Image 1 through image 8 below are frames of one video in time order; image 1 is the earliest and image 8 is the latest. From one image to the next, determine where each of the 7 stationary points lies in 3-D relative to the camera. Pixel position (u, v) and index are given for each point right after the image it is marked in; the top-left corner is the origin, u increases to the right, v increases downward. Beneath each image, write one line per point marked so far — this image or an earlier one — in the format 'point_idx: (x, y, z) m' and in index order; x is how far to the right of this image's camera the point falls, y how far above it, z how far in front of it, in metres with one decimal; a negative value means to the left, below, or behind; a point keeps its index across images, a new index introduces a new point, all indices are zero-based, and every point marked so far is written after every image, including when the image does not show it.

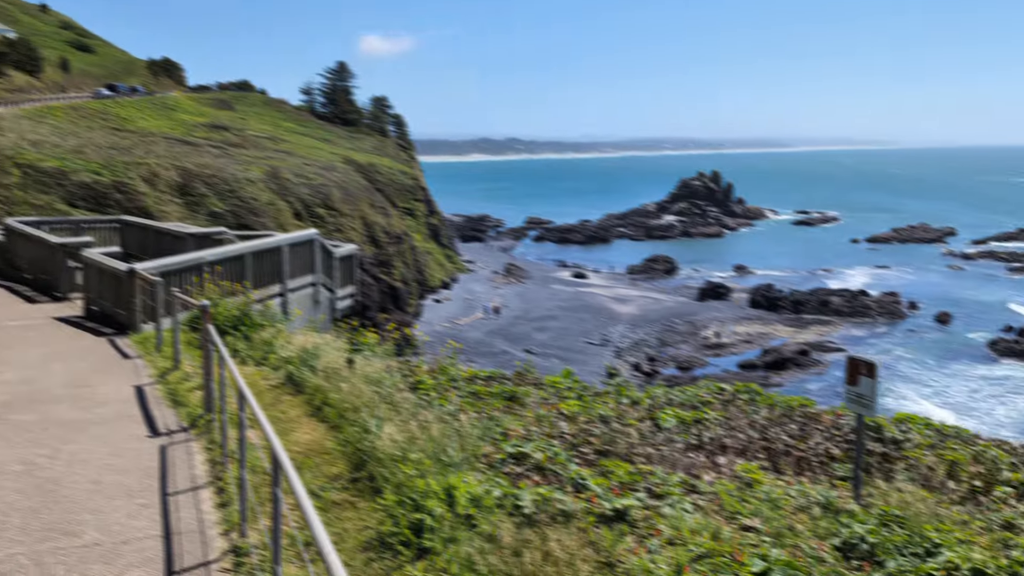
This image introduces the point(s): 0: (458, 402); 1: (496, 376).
0: (-0.3, -0.5, +4.4) m
1: (-0.1, -0.5, +5.6) m
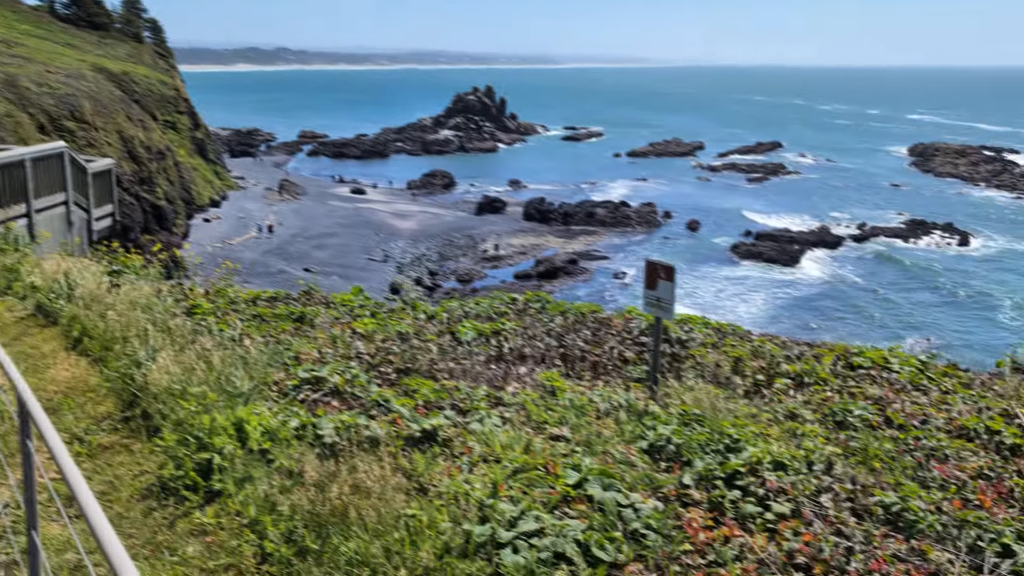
0: (-1.2, -0.2, +4.1) m
1: (-1.3, 0.0, +5.3) m
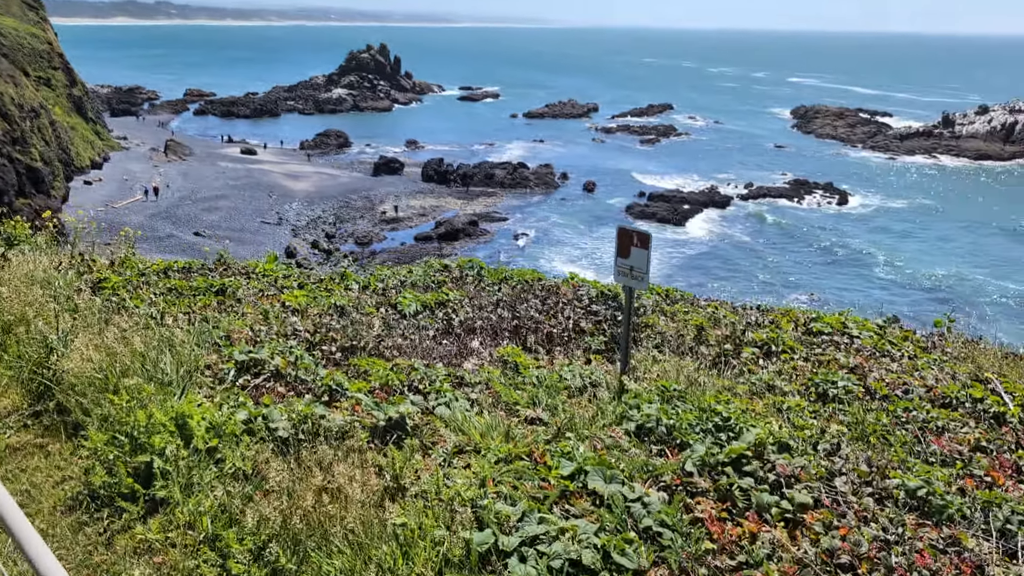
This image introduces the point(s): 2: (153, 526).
0: (-1.4, -0.1, +3.7) m
1: (-1.7, +0.1, +4.8) m
2: (-0.7, -0.5, +1.8) m
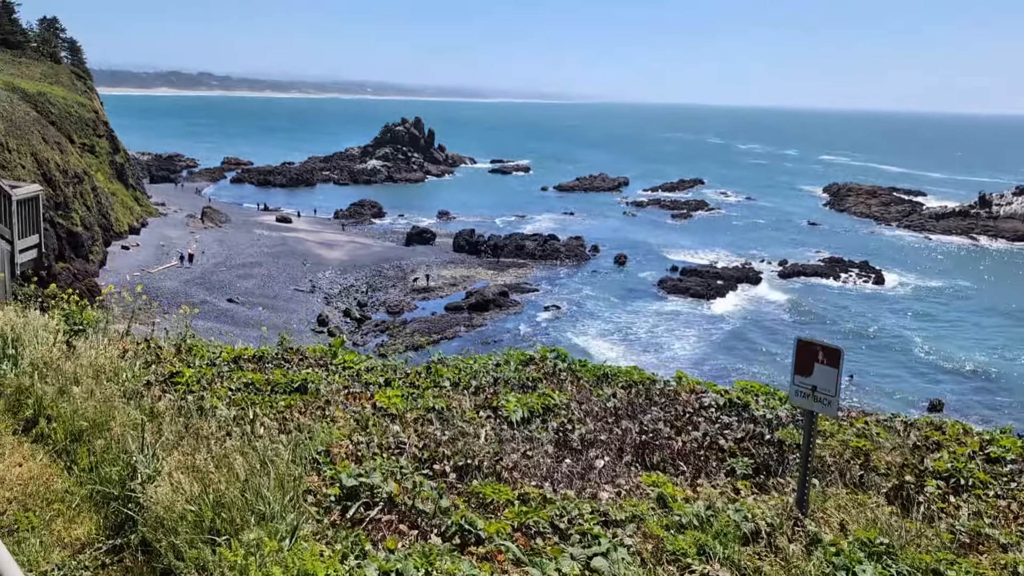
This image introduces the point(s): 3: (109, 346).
0: (-1.0, -0.4, +3.3) m
1: (-1.2, -0.3, +4.5) m
2: (-0.3, -0.7, +1.4) m
3: (-1.8, -0.2, +4.0) m
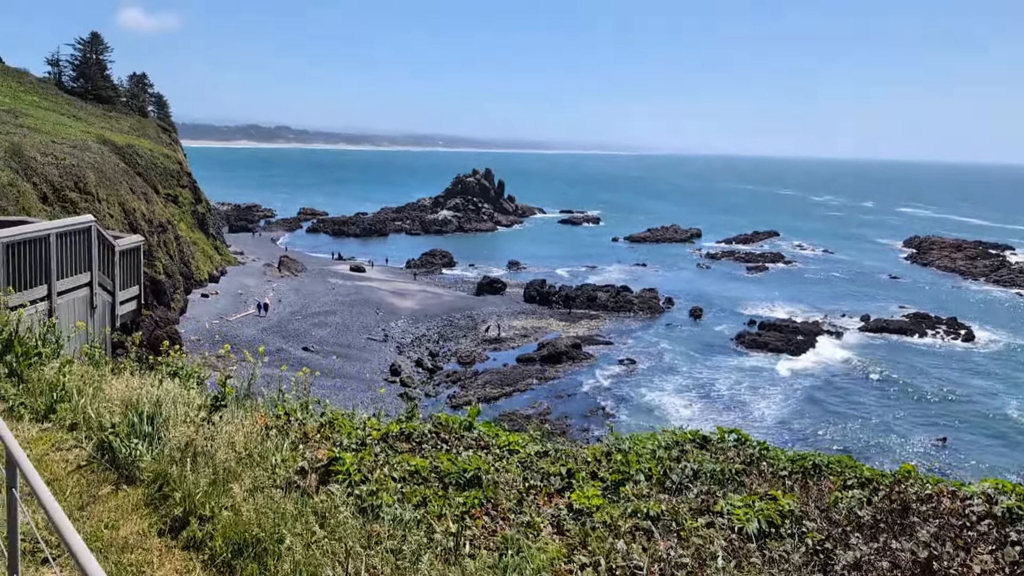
0: (-0.3, -0.6, +2.8) m
1: (-0.4, -0.6, +4.0) m
2: (+0.2, -0.8, +0.8) m
3: (-1.0, -0.5, +3.5) m
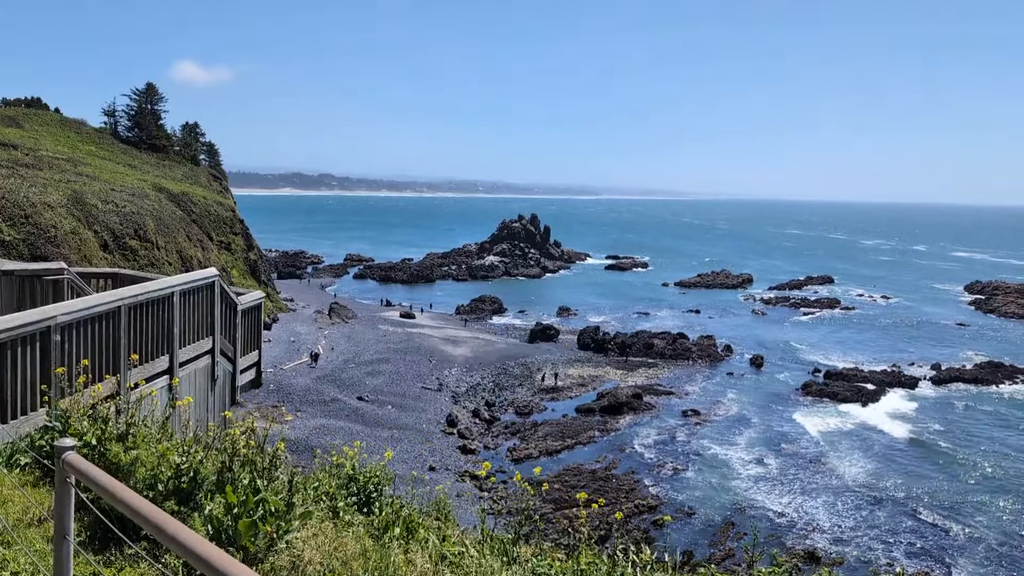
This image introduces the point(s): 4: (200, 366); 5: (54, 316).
0: (+1.2, -0.9, +1.0) m
1: (+1.1, -0.9, +2.2) m
2: (+1.6, -1.0, -1.0) m
3: (+0.5, -0.8, +1.7) m
4: (-2.5, -0.6, +7.4) m
5: (-2.6, -0.2, +5.1) m
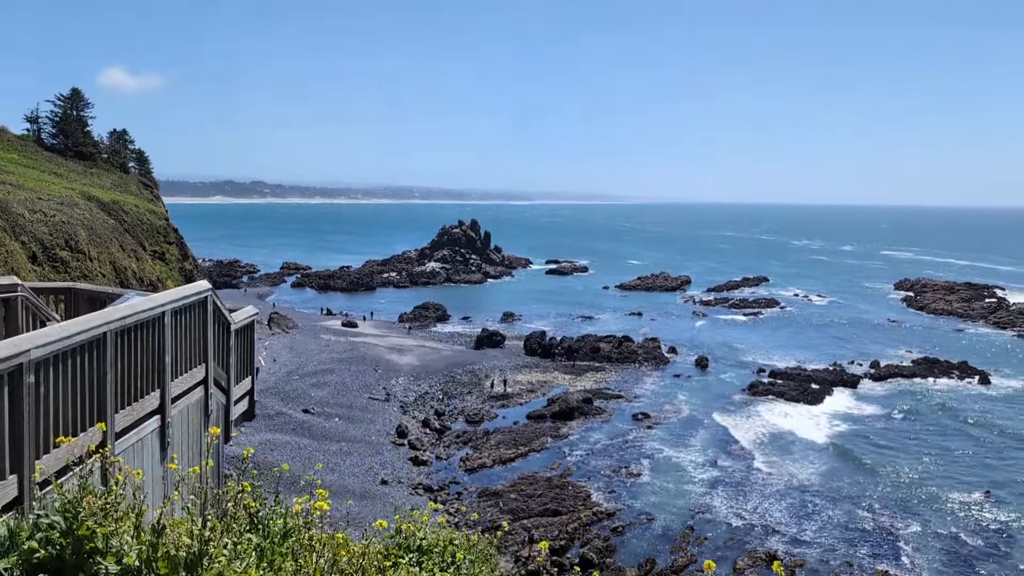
0: (+2.0, -0.9, 0.0) m
1: (+1.8, -0.9, +1.2) m
2: (+2.5, -1.0, -2.0) m
3: (+1.3, -0.8, +0.7) m
4: (-2.1, -0.7, +6.1) m
5: (-2.0, -0.3, +3.9) m
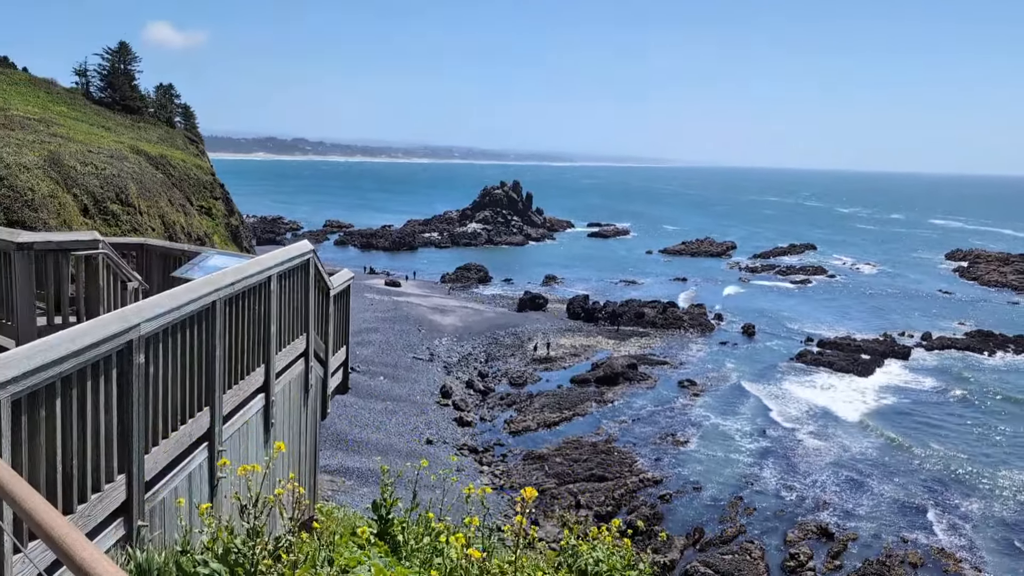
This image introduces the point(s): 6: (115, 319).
0: (+2.6, -1.0, -0.9) m
1: (+2.5, -1.0, +0.3) m
2: (+3.0, -1.2, -2.9) m
3: (+1.9, -0.9, -0.2) m
4: (-1.3, -0.5, +5.4) m
5: (-1.3, -0.1, +3.1) m
6: (-1.3, -0.1, +3.0) m
